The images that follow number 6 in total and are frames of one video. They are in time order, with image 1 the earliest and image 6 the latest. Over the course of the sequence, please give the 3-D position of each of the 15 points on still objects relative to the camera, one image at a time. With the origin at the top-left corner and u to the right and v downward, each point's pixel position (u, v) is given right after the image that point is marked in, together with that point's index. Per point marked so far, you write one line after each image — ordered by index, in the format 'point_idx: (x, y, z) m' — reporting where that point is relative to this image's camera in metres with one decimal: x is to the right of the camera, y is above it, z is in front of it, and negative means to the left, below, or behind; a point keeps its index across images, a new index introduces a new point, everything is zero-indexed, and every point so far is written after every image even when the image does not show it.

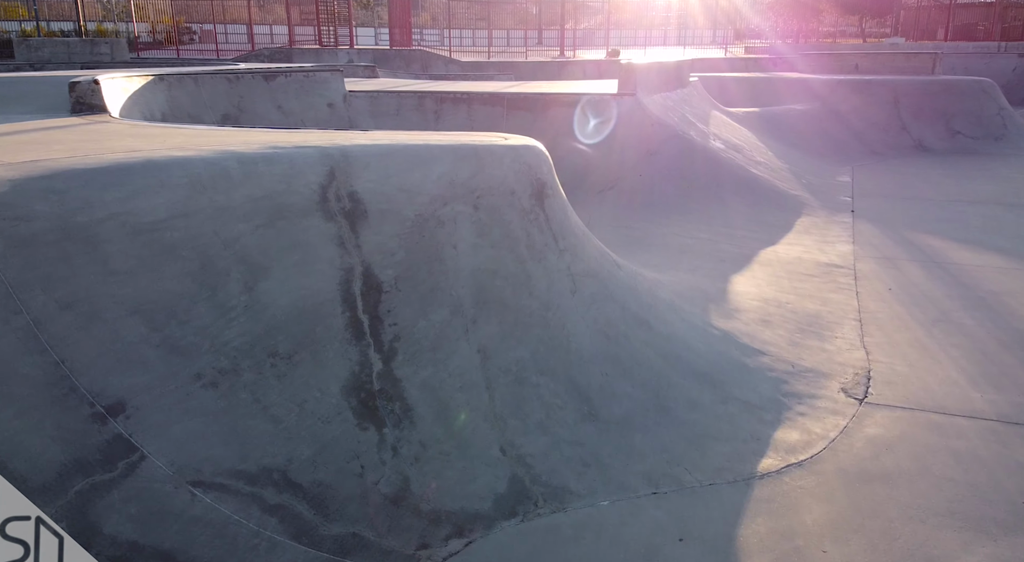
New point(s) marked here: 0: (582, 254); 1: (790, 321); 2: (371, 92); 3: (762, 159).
0: (+0.5, +0.2, +4.9) m
1: (+2.1, -0.3, +5.5) m
2: (-2.0, +2.8, +10.7) m
3: (+3.8, +1.9, +11.2) m
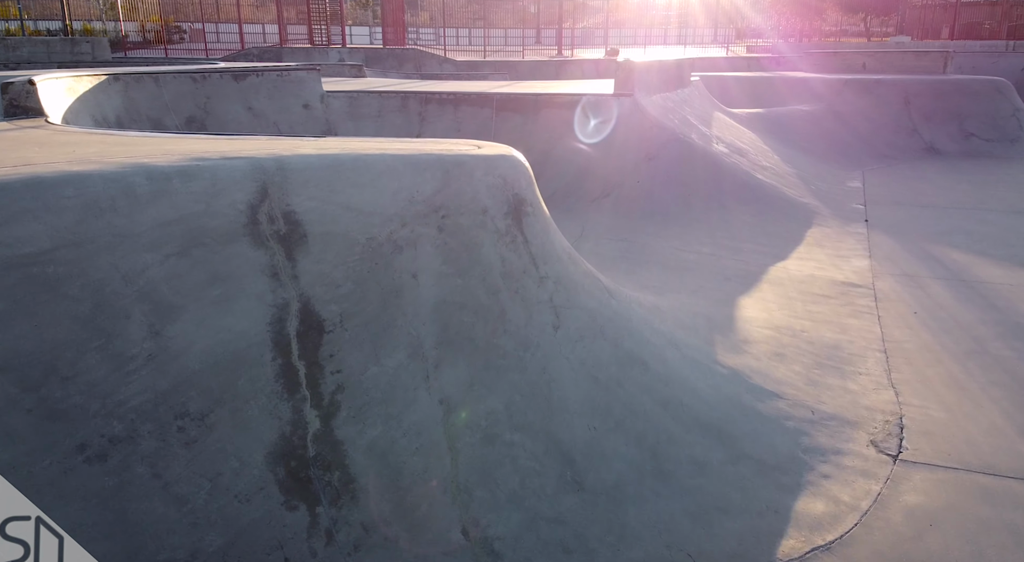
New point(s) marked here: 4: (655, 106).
0: (+0.3, 0.0, +4.2) m
1: (+1.9, -0.5, +4.8) m
2: (-2.2, +2.6, +10.0) m
3: (+3.7, +1.7, +10.5) m
4: (+2.0, +2.5, +10.2) m
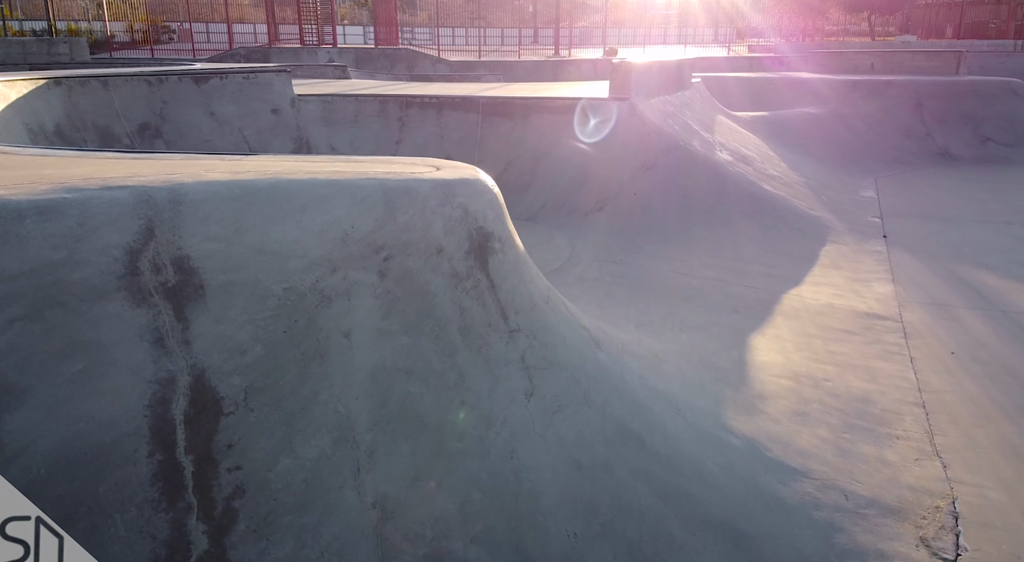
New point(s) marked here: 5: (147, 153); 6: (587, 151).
0: (+0.2, -0.2, +3.5) m
1: (+1.8, -0.7, +4.1) m
2: (-2.4, +2.4, +9.2) m
3: (+3.5, +1.5, +9.7) m
4: (+1.8, +2.2, +9.4) m
5: (-1.9, +0.7, +3.7) m
6: (+0.9, +1.8, +9.0) m
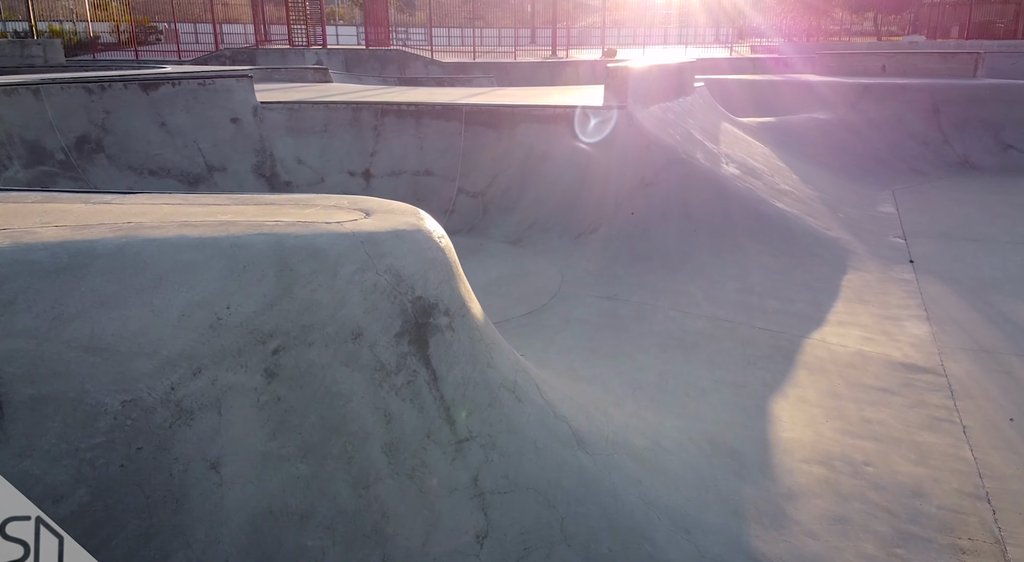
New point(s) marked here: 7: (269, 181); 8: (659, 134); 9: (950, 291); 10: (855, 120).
0: (0.0, -0.5, +2.6) m
1: (+1.6, -1.0, +3.2) m
2: (-2.5, +2.1, +8.4) m
3: (+3.3, +1.2, +8.9) m
4: (+1.6, +1.9, +8.5) m
5: (-2.1, +0.3, +2.9) m
6: (+0.7, +1.5, +8.1) m
7: (-2.7, +1.1, +8.1) m
8: (+1.6, +1.7, +8.2) m
9: (+3.8, -0.1, +6.4) m
10: (+6.3, +3.0, +13.5) m
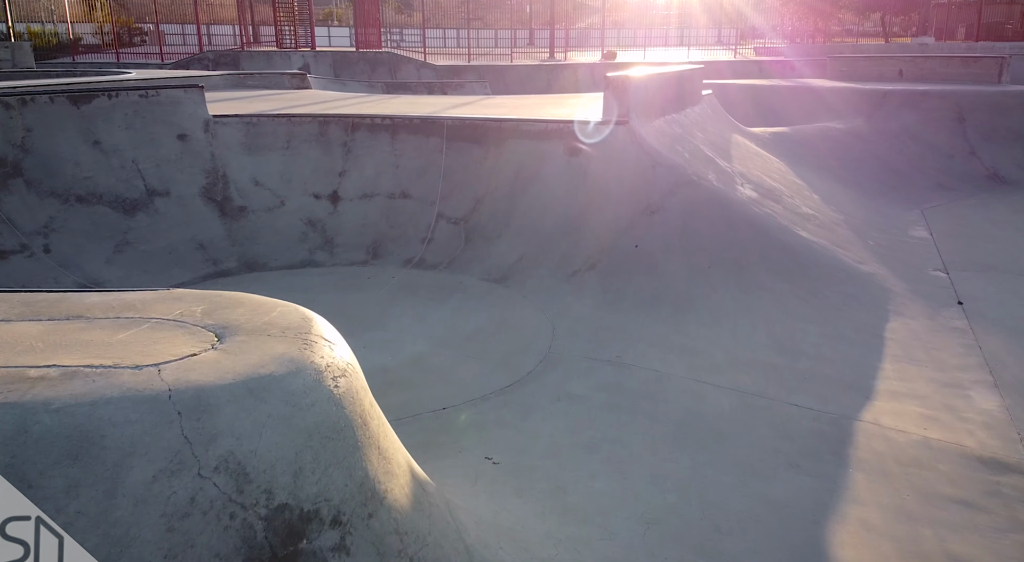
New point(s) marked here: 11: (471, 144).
0: (-0.1, -0.9, +1.6) m
1: (+1.5, -1.4, +2.2) m
2: (-2.7, +1.7, +7.4) m
3: (+3.2, +0.8, +7.9) m
4: (+1.5, +1.5, +7.5) m
5: (-2.2, 0.0, +1.9) m
6: (+0.6, +1.1, +7.1) m
7: (-2.8, +0.7, +7.1) m
8: (+1.5, +1.3, +7.2) m
9: (+3.7, -0.5, +5.4) m
10: (+6.2, +2.6, +12.4) m
11: (-0.4, +1.4, +7.5) m
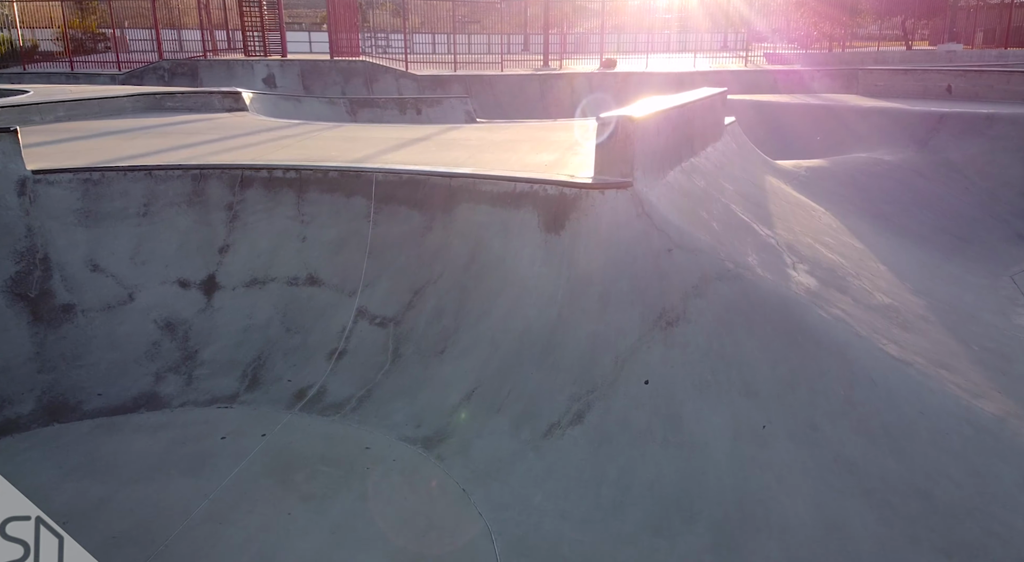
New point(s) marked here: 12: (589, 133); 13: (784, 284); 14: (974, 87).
0: (-0.5, -1.8, -0.7) m
1: (+1.1, -2.3, -0.1) m
2: (-3.0, +0.8, +5.1) m
3: (+2.9, -0.1, +5.6) m
4: (+1.1, +0.6, +5.3) m
5: (-2.5, -0.9, -0.4) m
6: (+0.3, +0.2, +4.9) m
7: (-3.2, -0.2, +4.8) m
8: (+1.2, +0.4, +5.0) m
9: (+3.4, -1.4, +3.1) m
10: (+5.9, +1.7, +10.2) m
11: (-0.8, +0.5, +5.2) m
12: (+0.9, +1.6, +8.0) m
13: (+1.9, 0.0, +5.0) m
14: (+8.2, +3.5, +13.0) m
